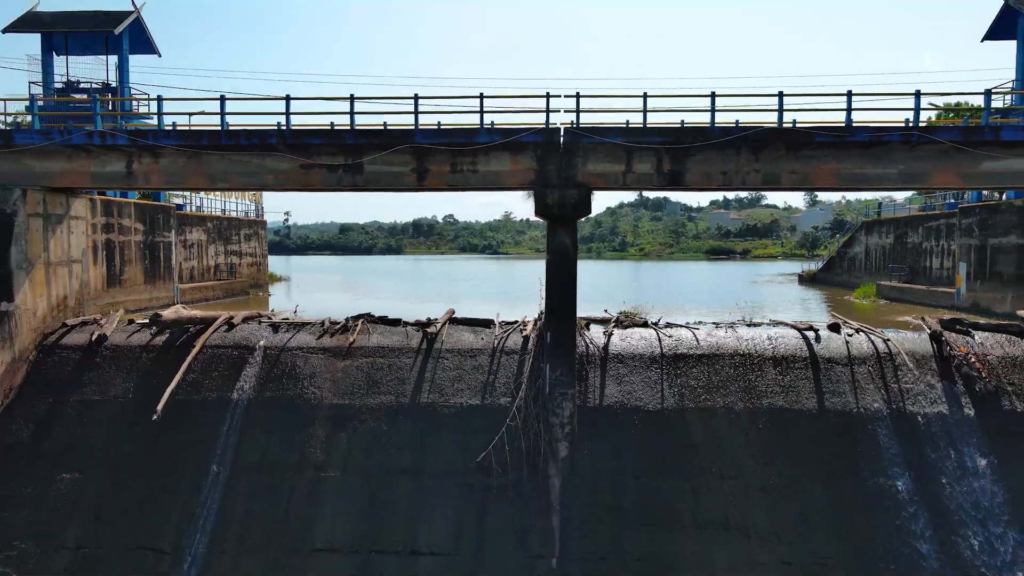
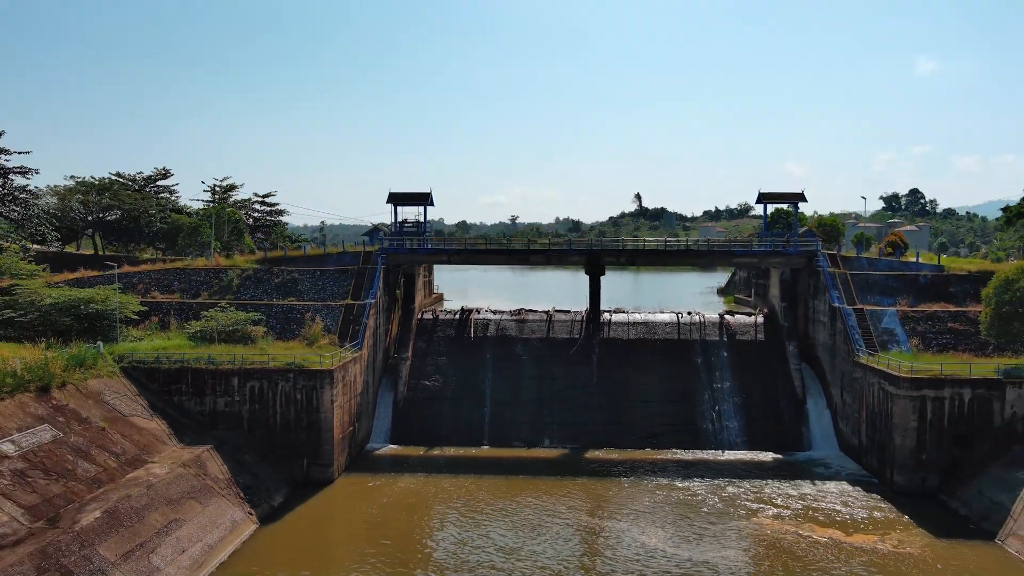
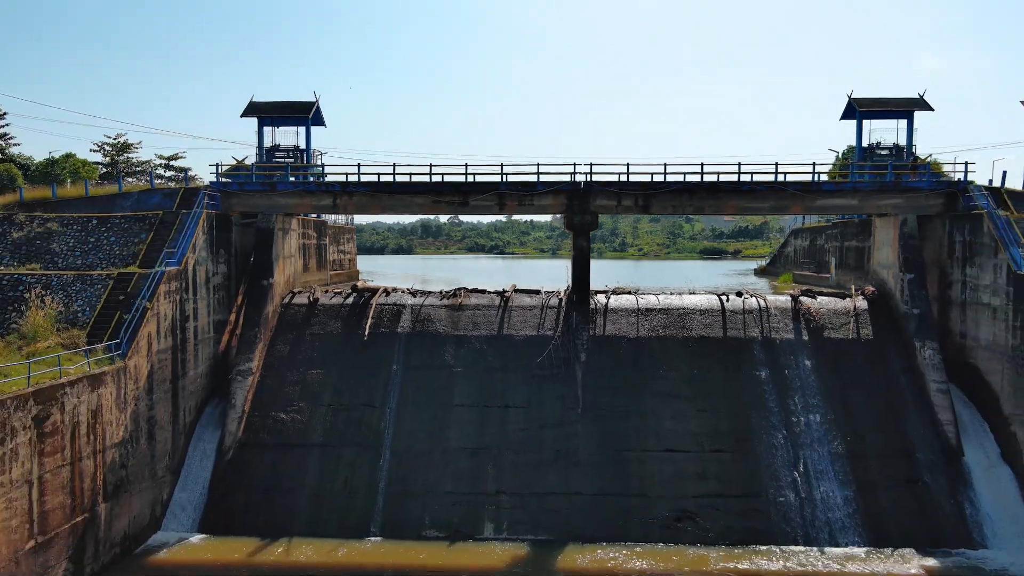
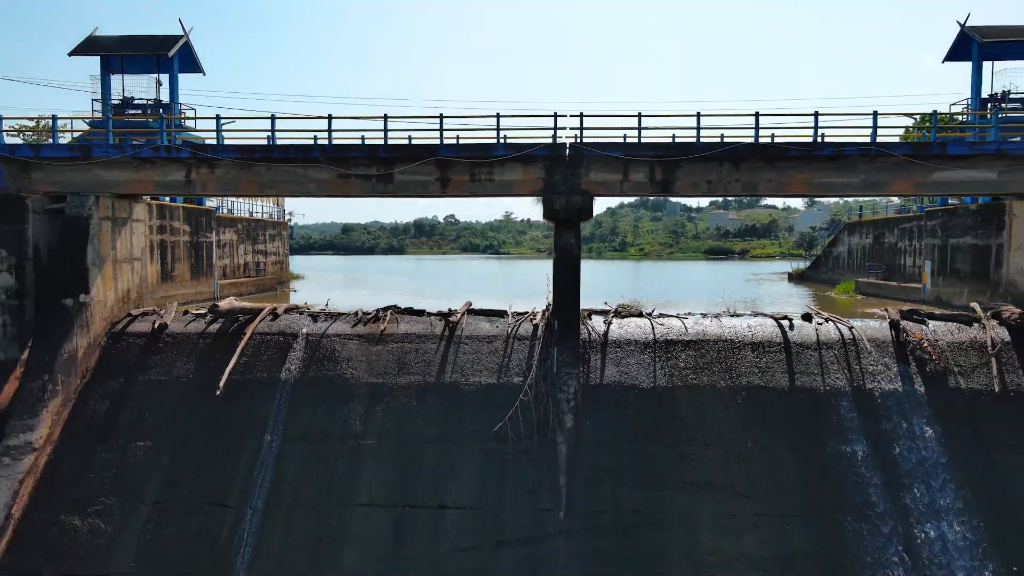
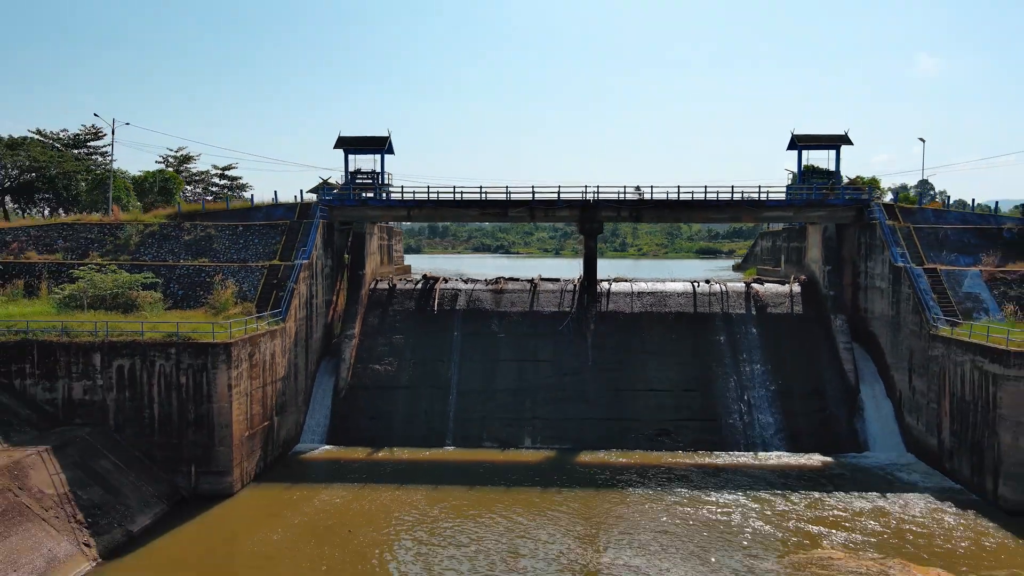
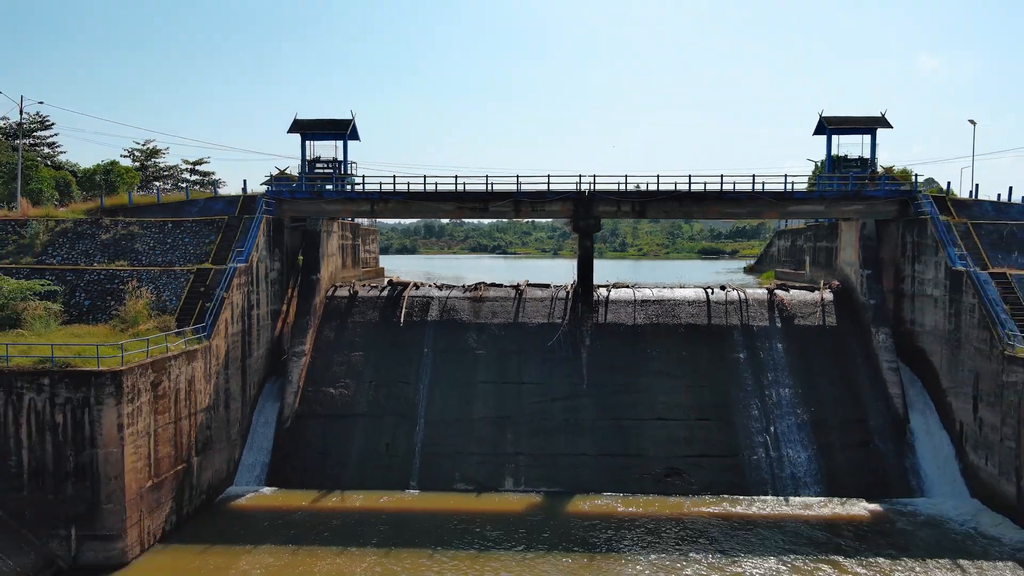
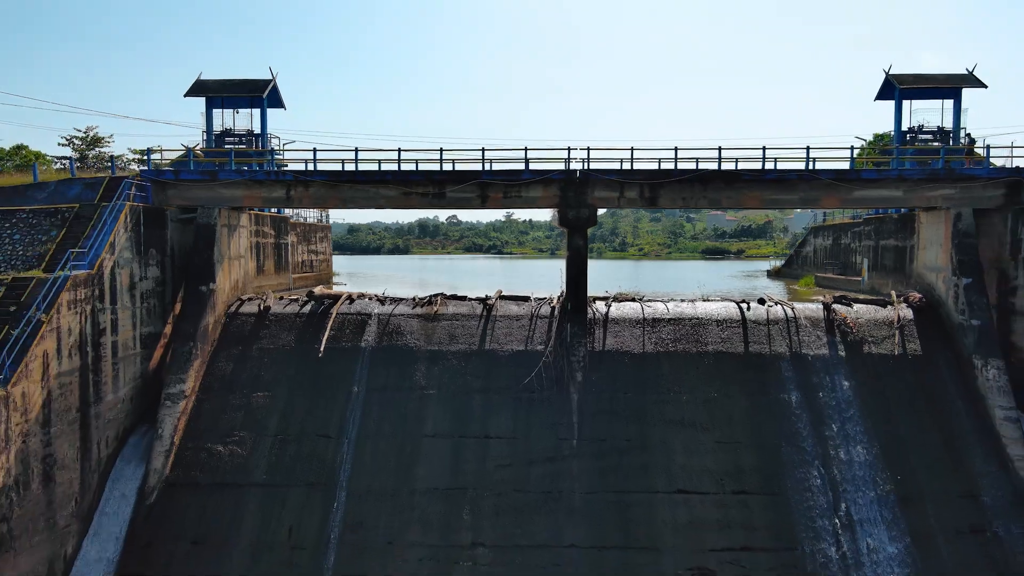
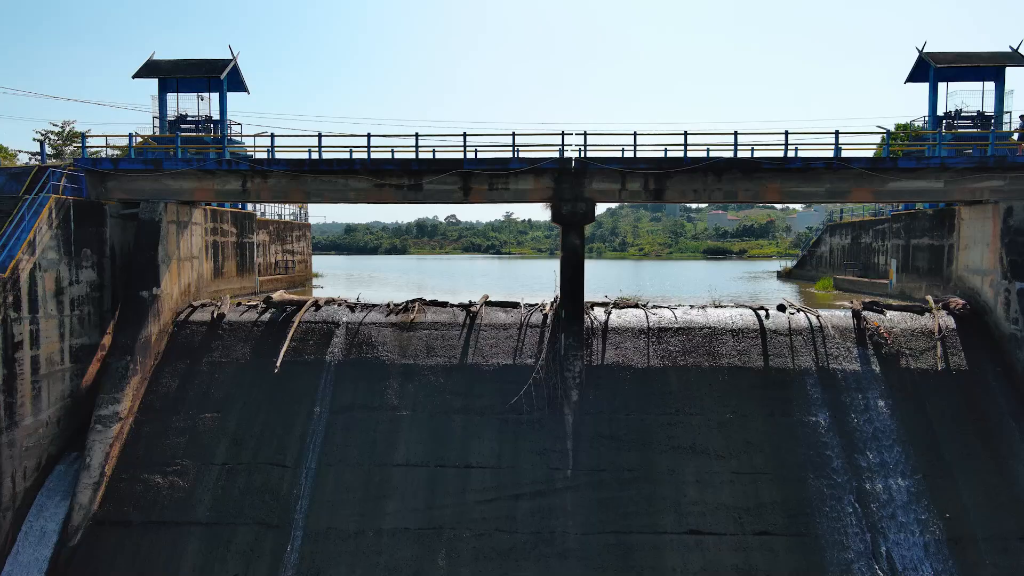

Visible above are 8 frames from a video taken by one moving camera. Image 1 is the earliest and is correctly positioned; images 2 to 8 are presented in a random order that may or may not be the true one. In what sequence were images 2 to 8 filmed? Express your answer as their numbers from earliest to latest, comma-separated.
4, 8, 7, 3, 6, 5, 2
